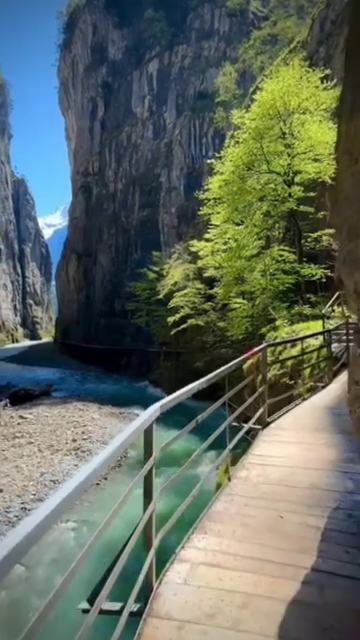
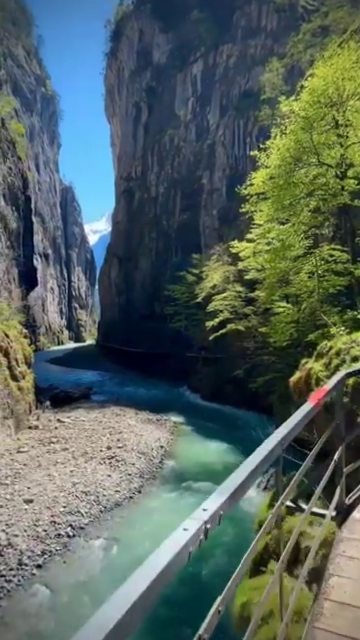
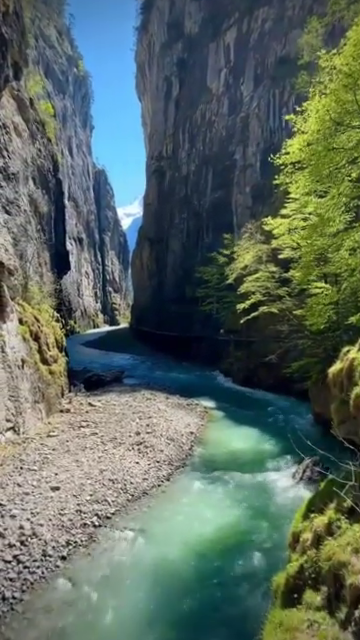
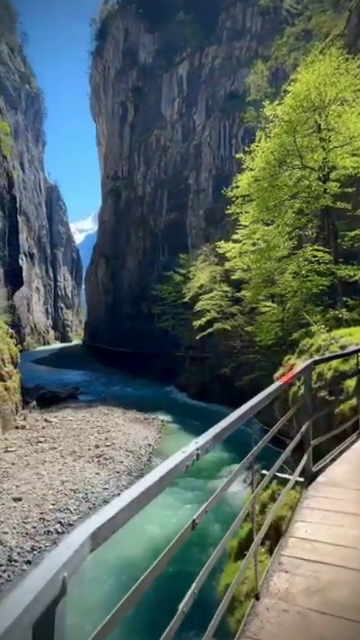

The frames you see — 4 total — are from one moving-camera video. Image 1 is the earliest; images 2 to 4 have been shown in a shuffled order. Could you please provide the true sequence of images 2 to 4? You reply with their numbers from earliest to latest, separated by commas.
4, 2, 3
